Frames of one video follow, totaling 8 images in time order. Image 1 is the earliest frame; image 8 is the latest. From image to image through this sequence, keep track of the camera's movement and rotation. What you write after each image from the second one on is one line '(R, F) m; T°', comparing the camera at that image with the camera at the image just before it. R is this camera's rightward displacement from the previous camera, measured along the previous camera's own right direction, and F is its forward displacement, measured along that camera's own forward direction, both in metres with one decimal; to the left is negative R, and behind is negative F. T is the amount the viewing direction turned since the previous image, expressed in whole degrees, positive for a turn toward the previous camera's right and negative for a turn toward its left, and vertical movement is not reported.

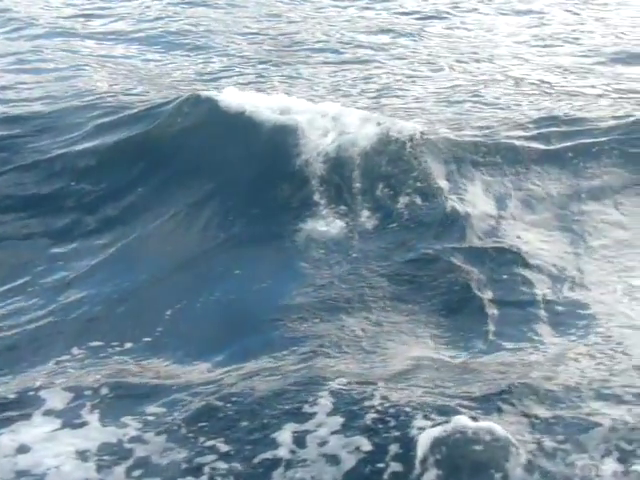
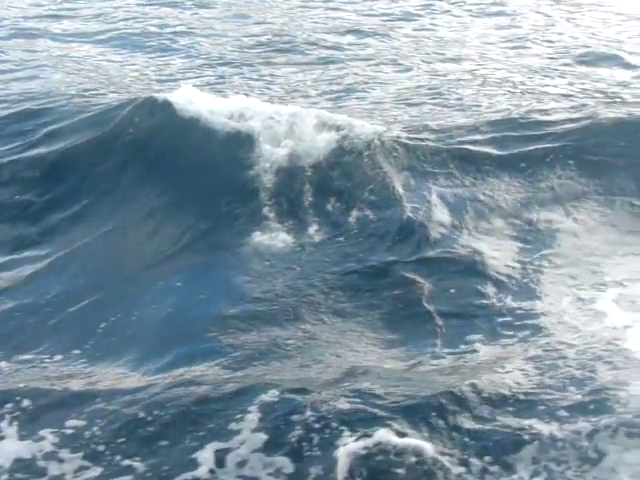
(+0.4, +0.3) m; +1°
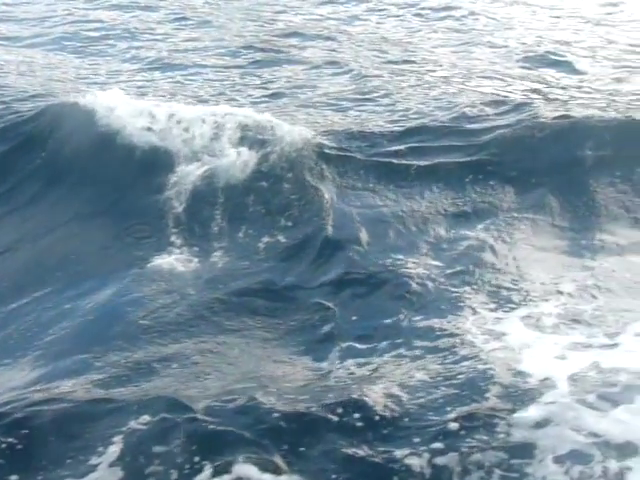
(+0.6, +0.5) m; +1°
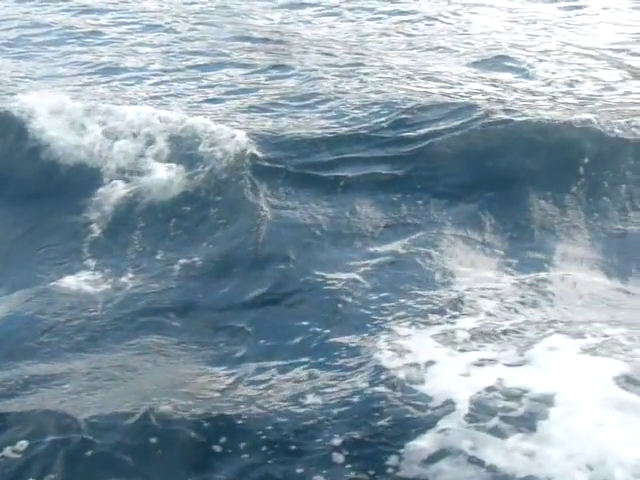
(+0.5, +0.4) m; +1°
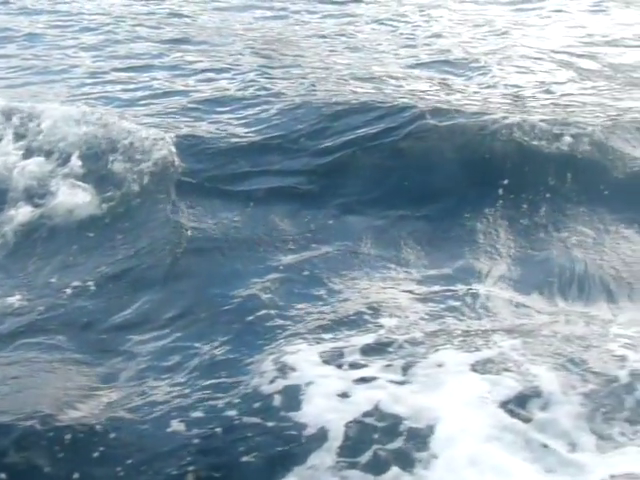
(+0.5, +0.4) m; +2°
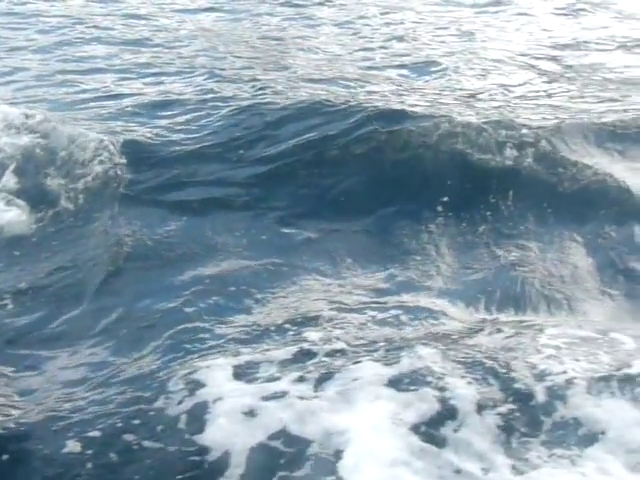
(+0.3, +0.2) m; +1°
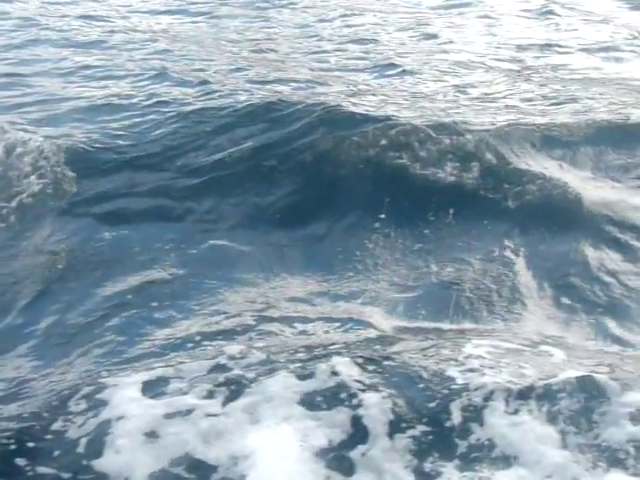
(+0.3, +0.2) m; +1°
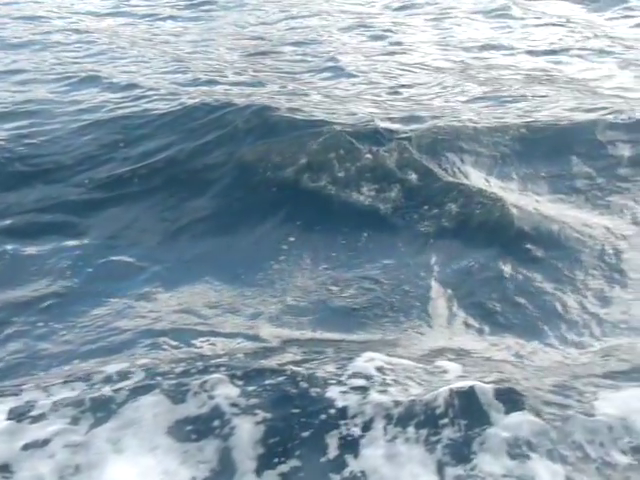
(+0.4, +0.3) m; +2°
